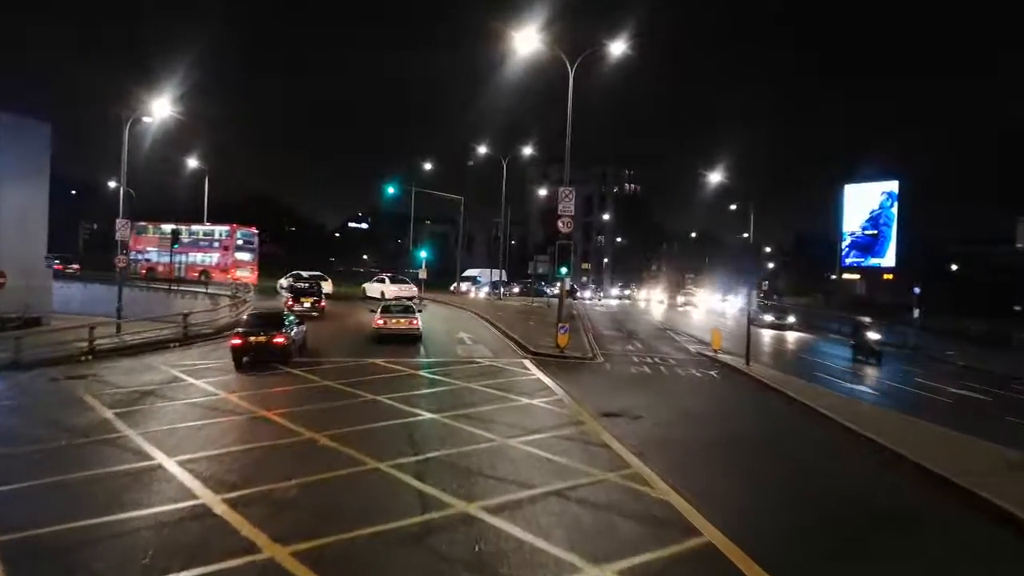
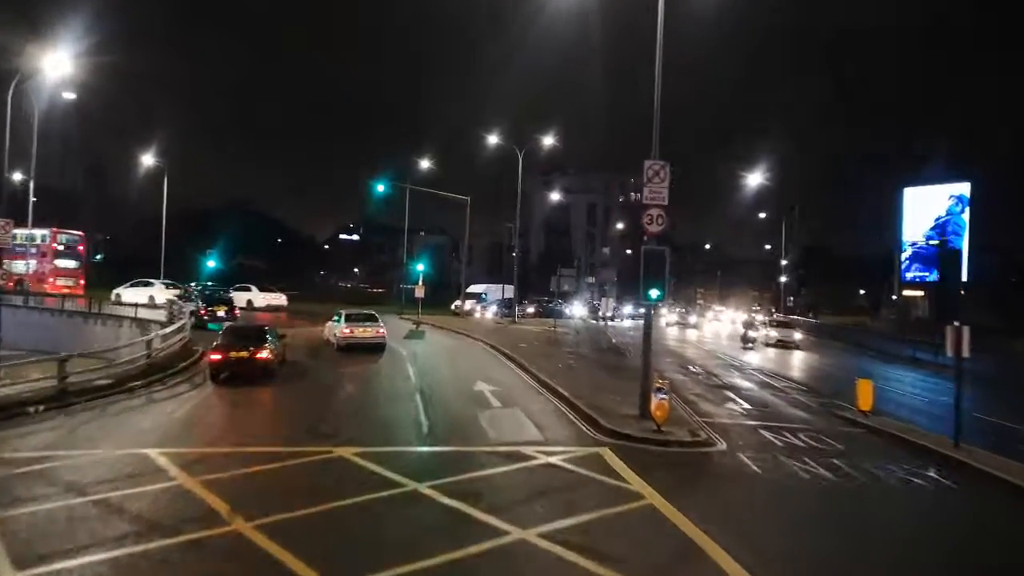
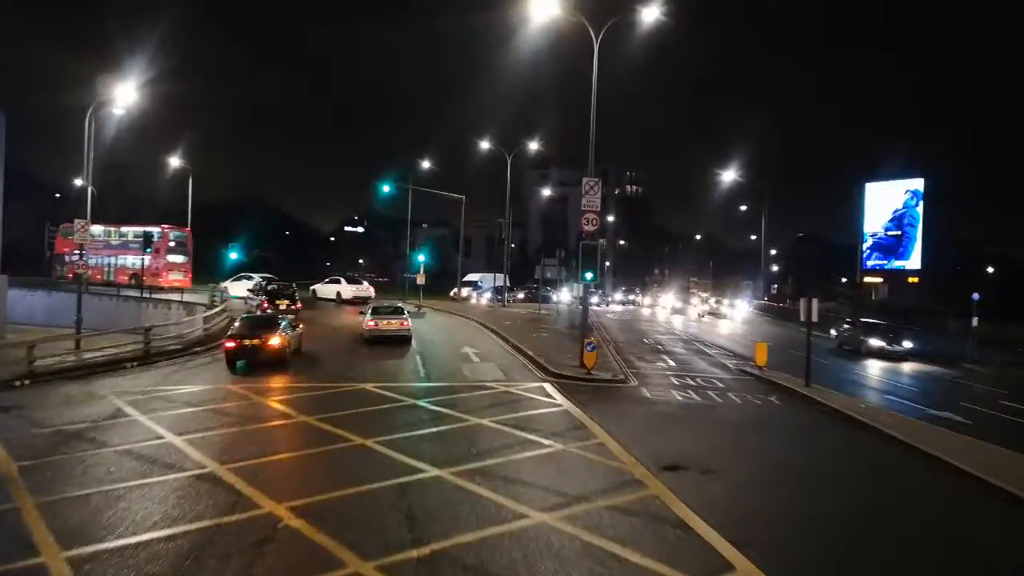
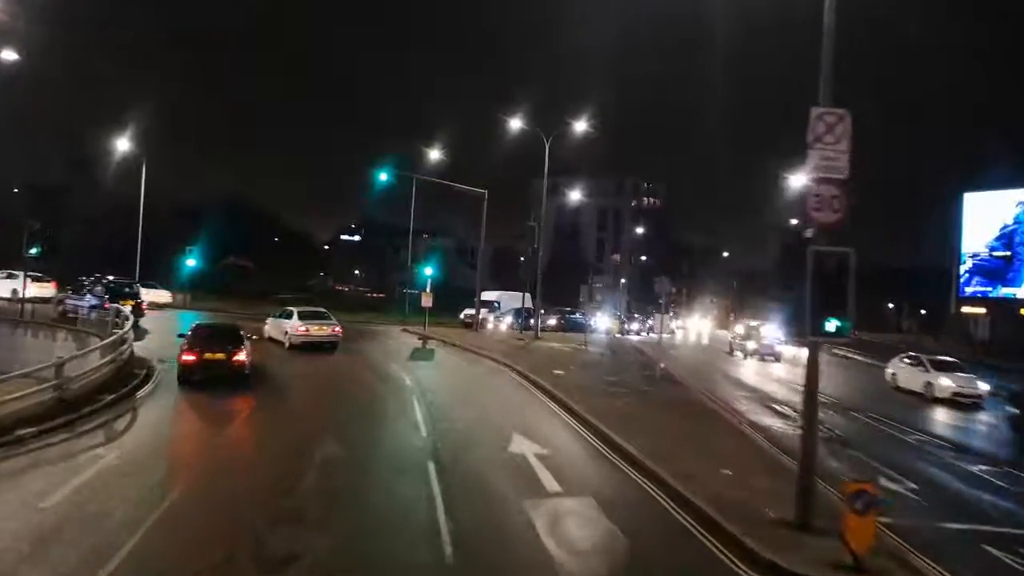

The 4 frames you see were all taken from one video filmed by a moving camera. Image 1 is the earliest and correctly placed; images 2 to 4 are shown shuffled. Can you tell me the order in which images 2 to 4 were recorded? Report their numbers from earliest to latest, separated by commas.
3, 2, 4
